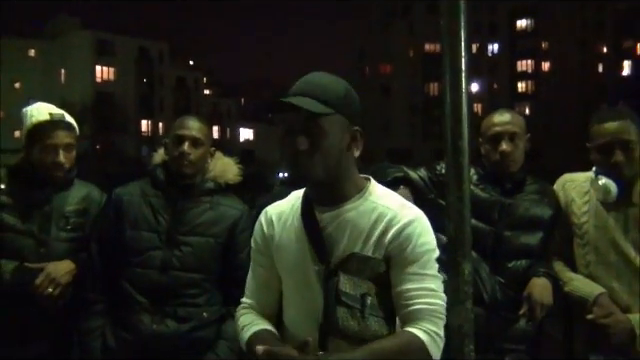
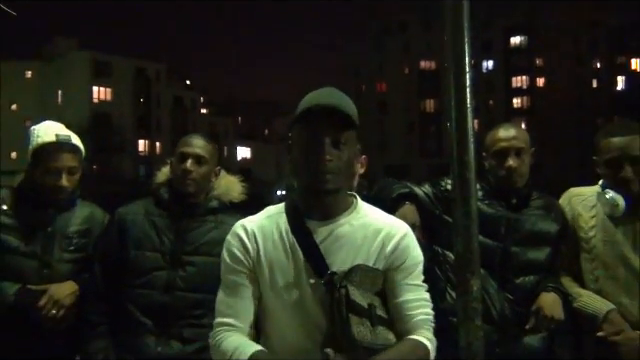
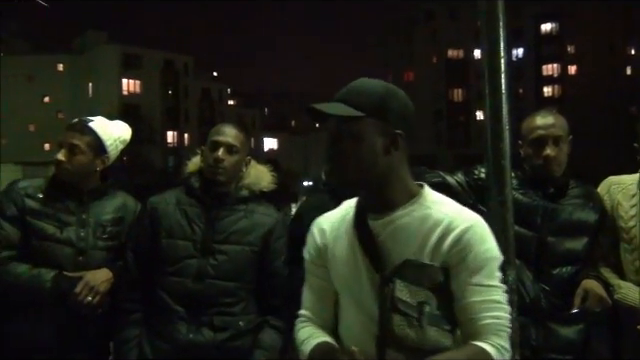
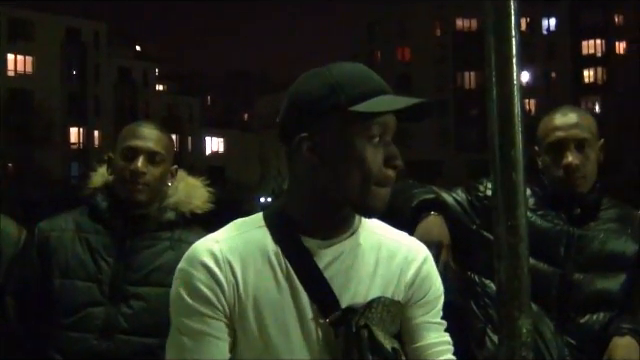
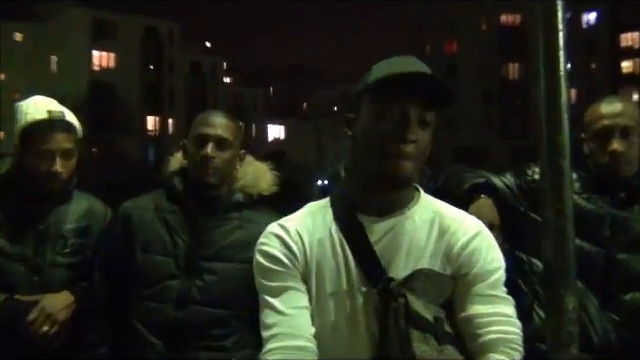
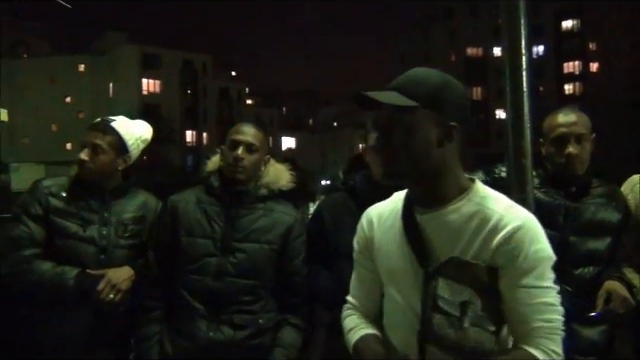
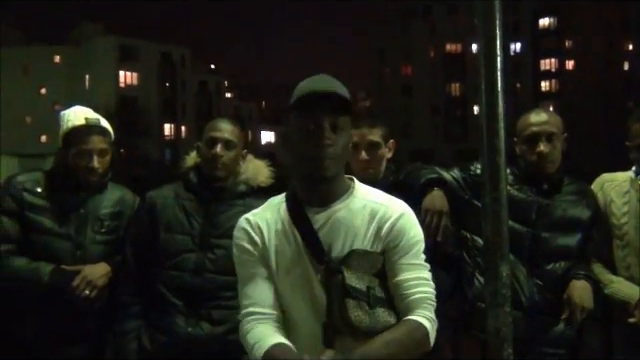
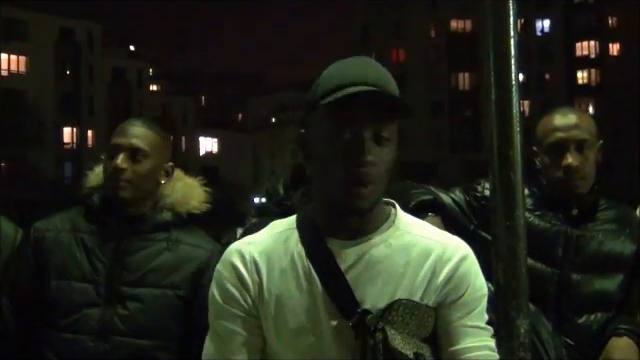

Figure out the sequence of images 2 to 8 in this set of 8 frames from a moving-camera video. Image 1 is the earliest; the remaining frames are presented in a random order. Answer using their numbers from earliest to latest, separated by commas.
7, 5, 4, 8, 2, 3, 6
